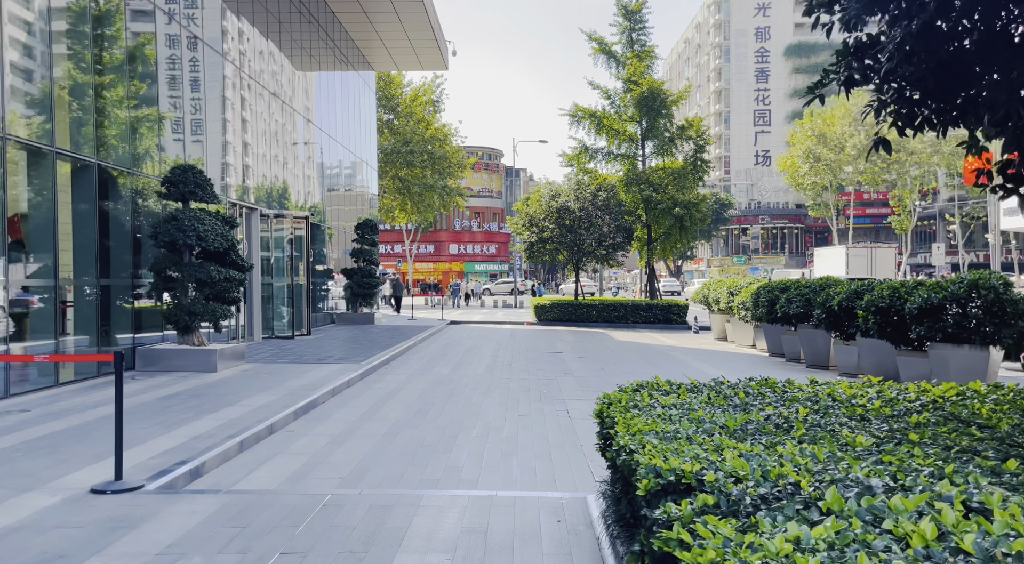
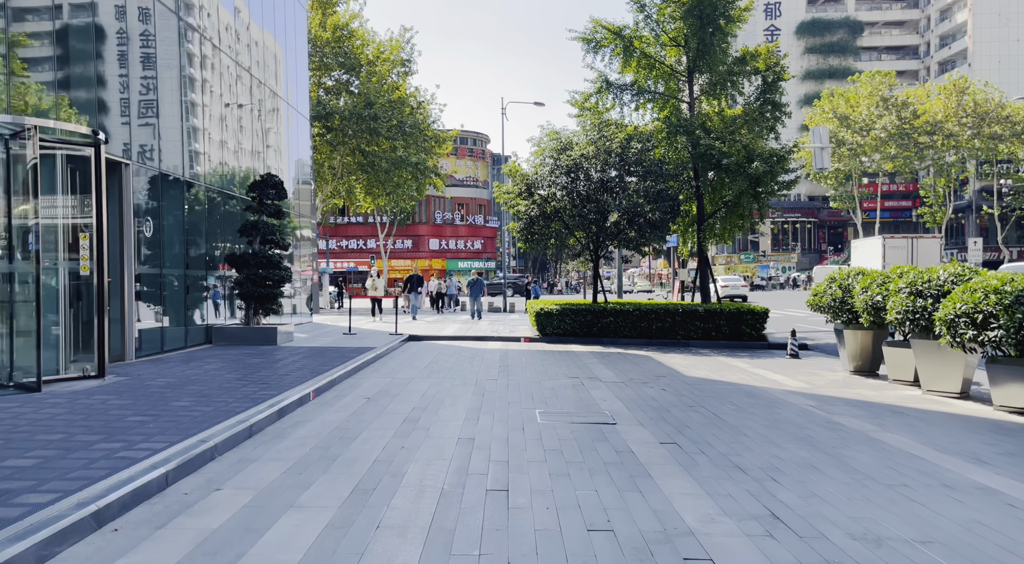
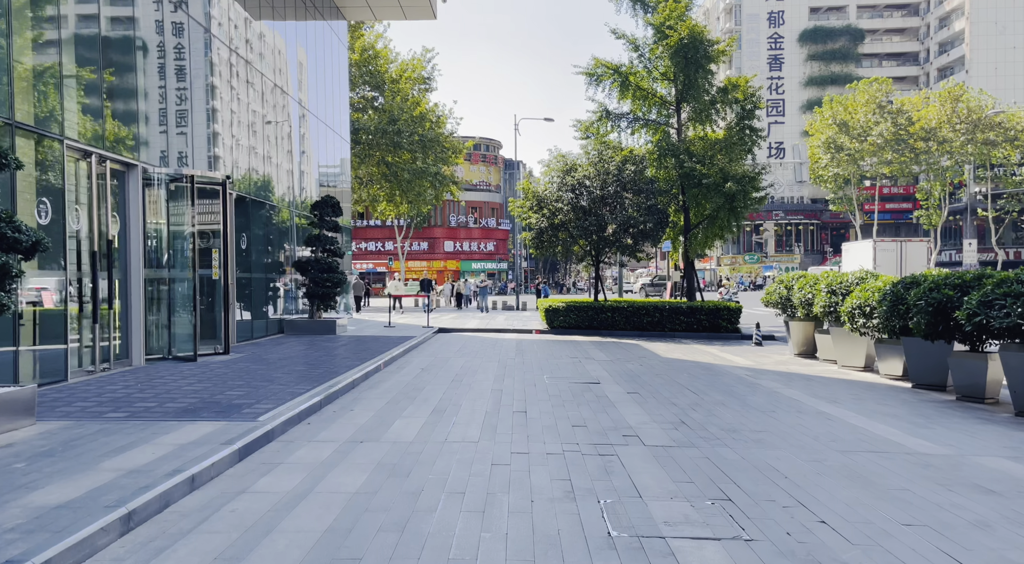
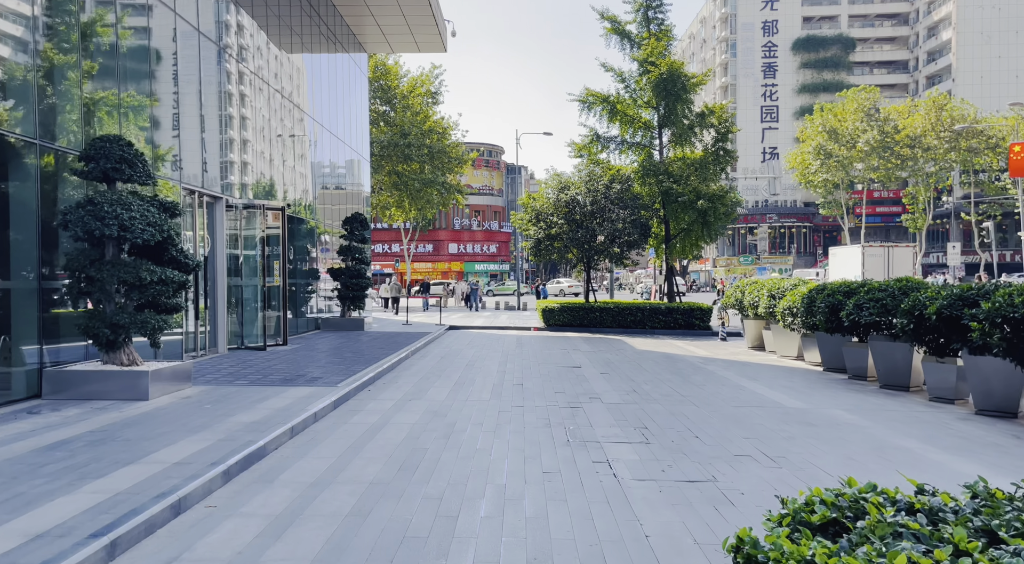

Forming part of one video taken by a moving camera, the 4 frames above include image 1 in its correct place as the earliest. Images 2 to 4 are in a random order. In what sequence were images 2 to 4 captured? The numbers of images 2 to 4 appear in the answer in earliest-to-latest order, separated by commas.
4, 3, 2
